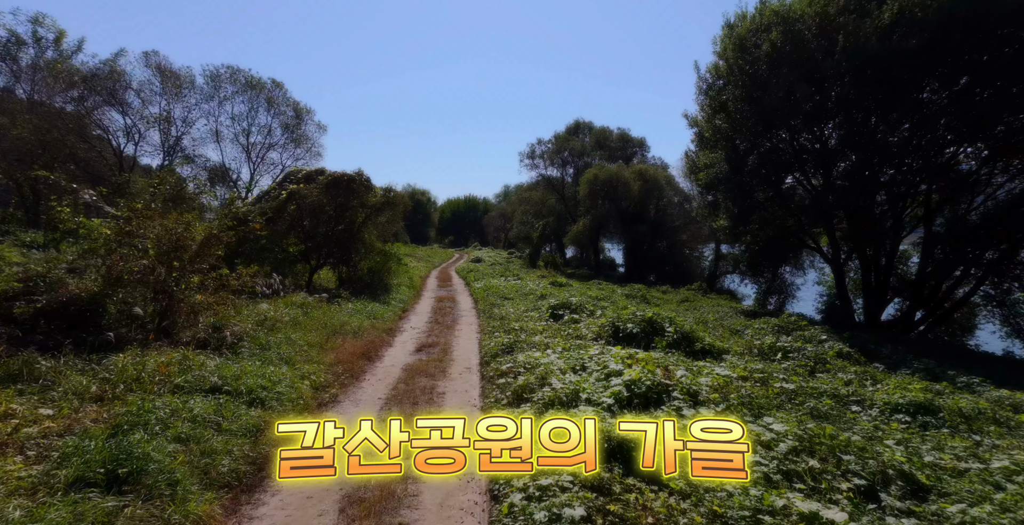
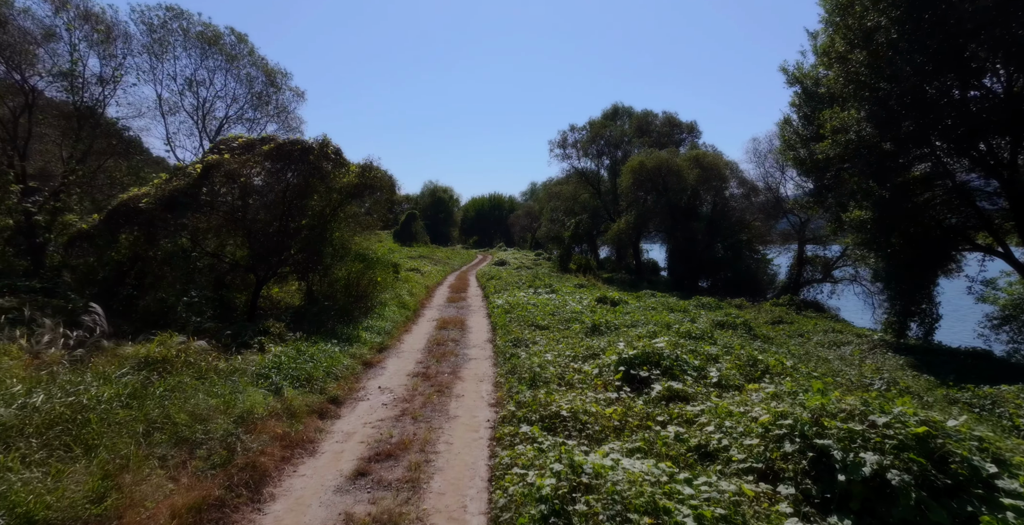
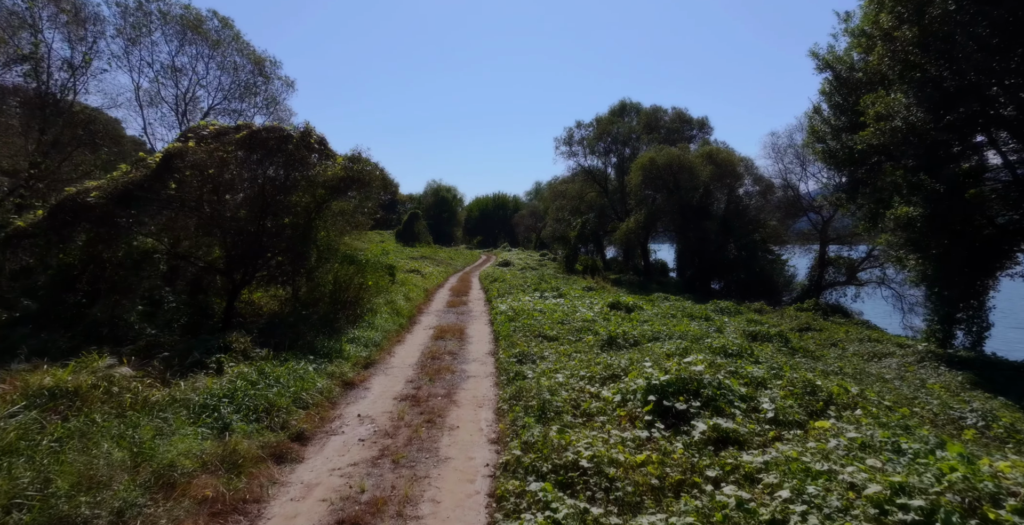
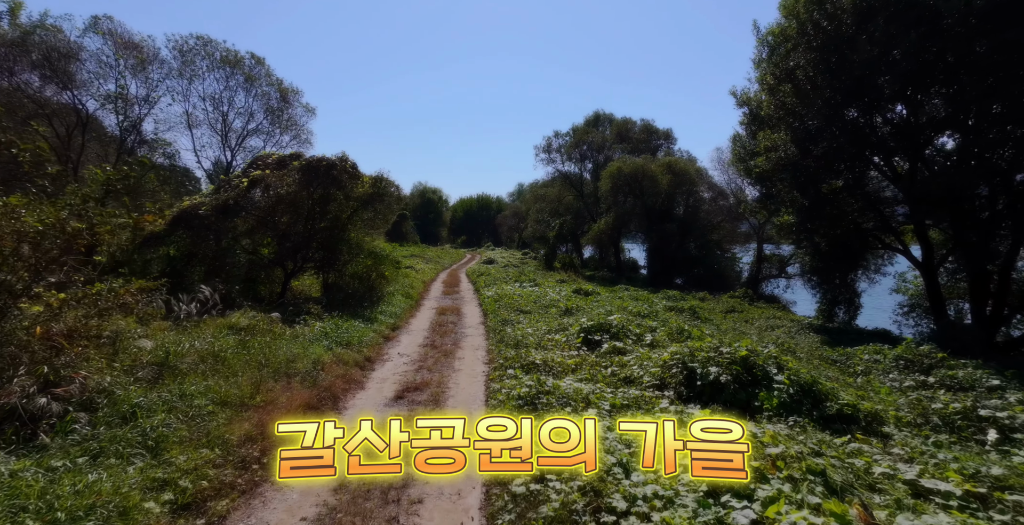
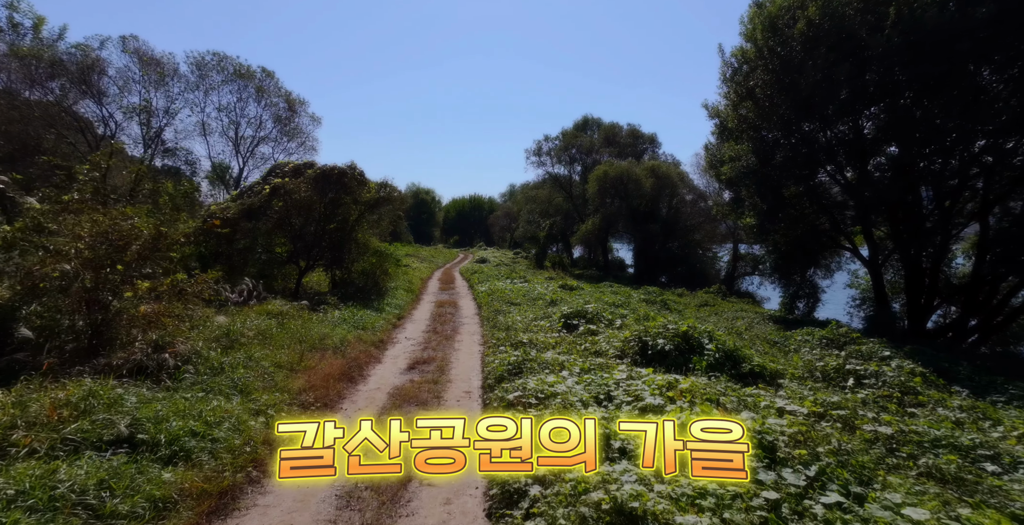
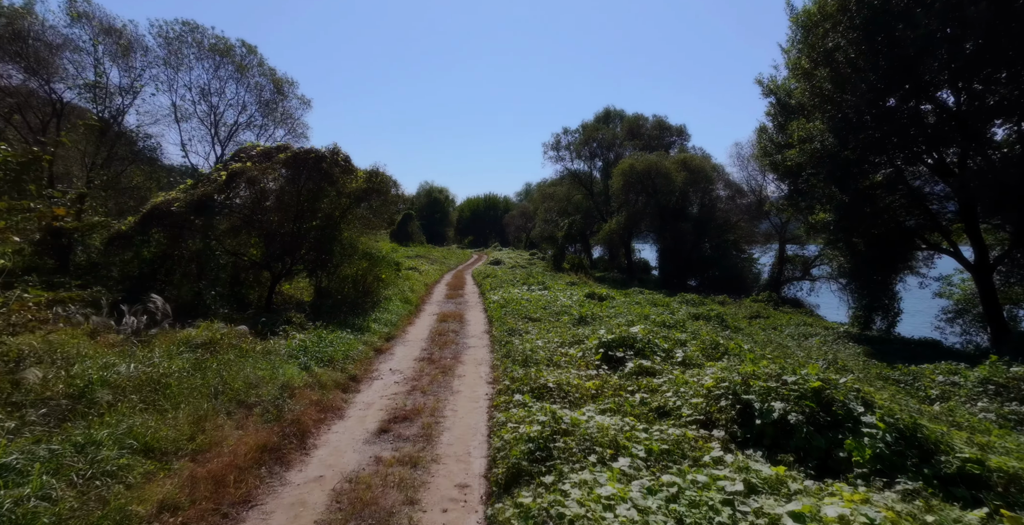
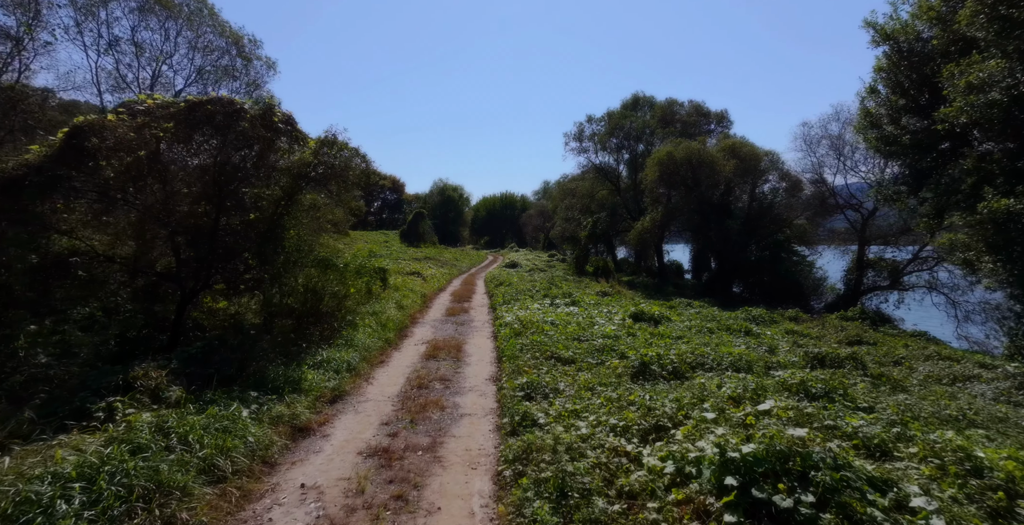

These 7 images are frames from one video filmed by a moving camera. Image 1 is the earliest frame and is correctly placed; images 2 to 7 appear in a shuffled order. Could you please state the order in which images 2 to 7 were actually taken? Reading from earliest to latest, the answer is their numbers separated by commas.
5, 4, 6, 2, 3, 7
